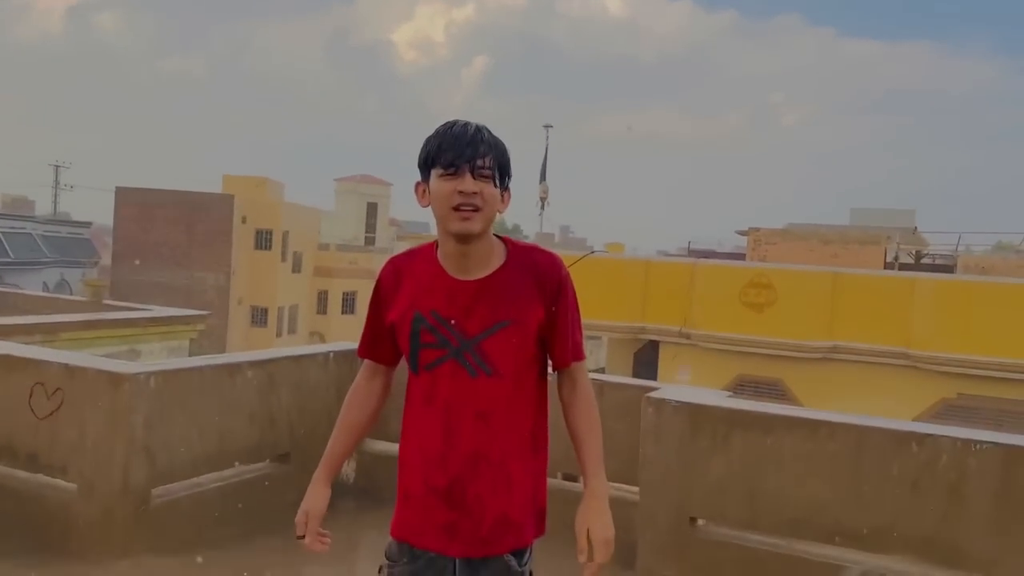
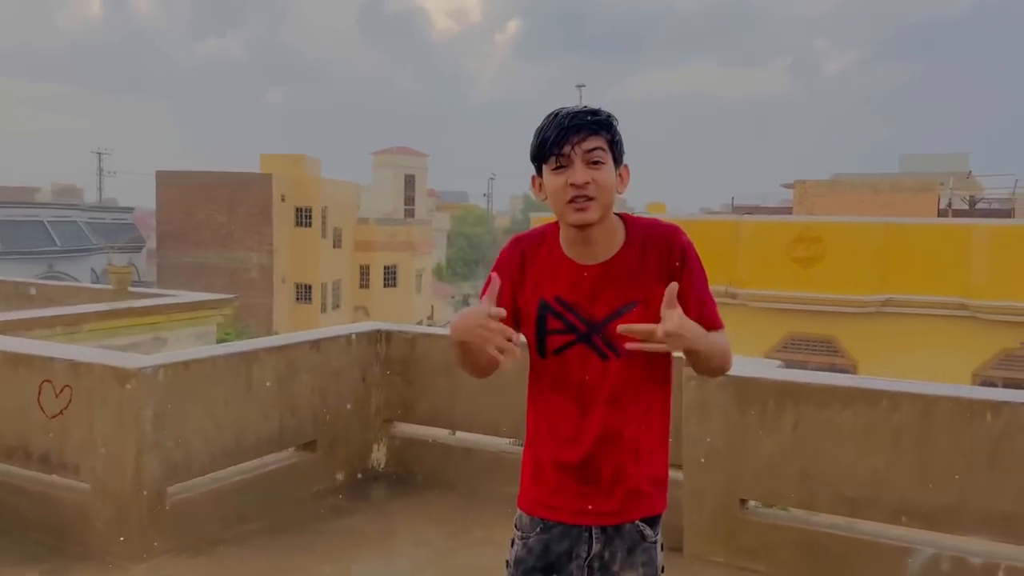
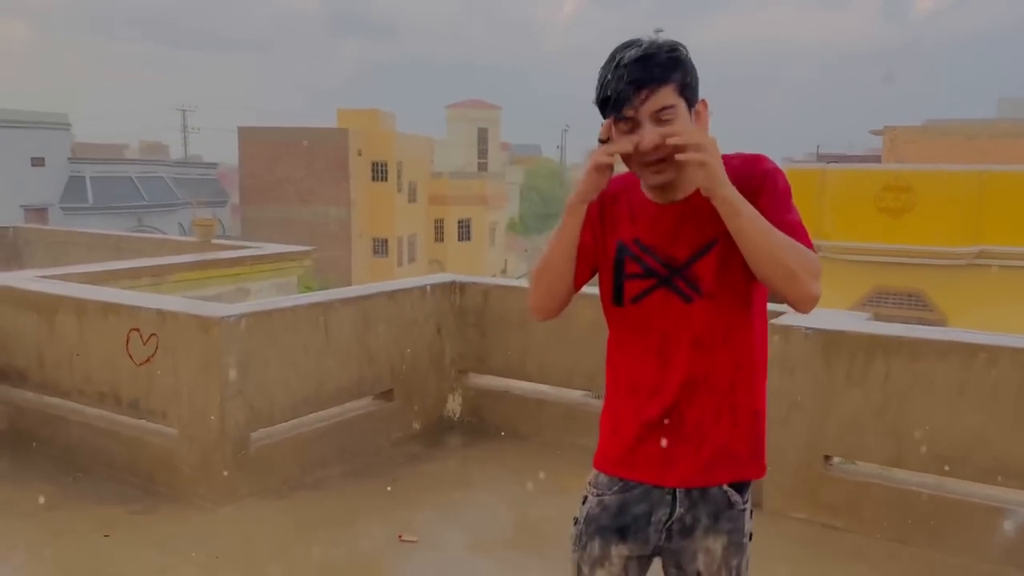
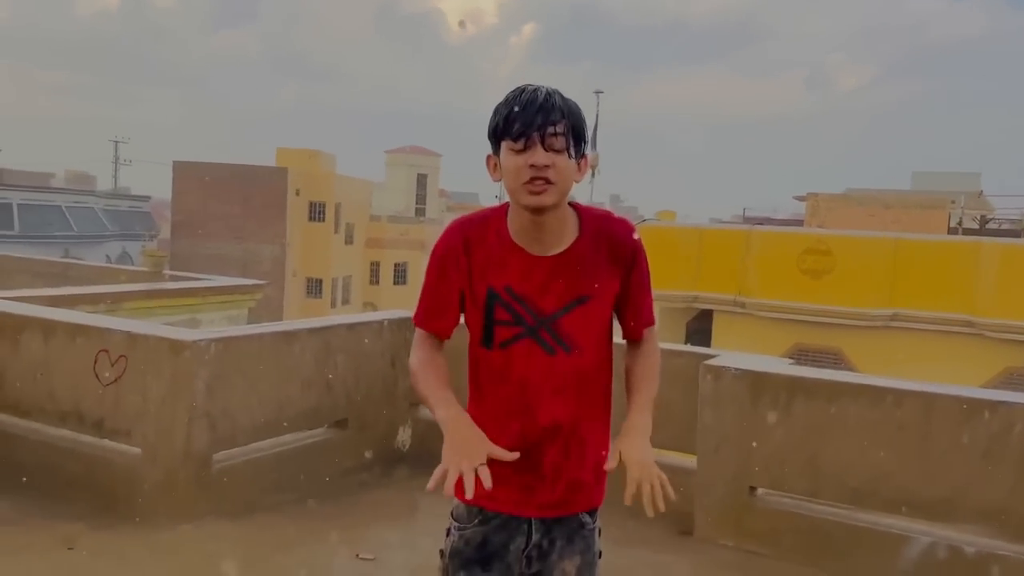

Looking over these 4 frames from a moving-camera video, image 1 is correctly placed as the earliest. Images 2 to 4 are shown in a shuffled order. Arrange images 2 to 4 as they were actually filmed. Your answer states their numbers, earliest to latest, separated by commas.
4, 3, 2
